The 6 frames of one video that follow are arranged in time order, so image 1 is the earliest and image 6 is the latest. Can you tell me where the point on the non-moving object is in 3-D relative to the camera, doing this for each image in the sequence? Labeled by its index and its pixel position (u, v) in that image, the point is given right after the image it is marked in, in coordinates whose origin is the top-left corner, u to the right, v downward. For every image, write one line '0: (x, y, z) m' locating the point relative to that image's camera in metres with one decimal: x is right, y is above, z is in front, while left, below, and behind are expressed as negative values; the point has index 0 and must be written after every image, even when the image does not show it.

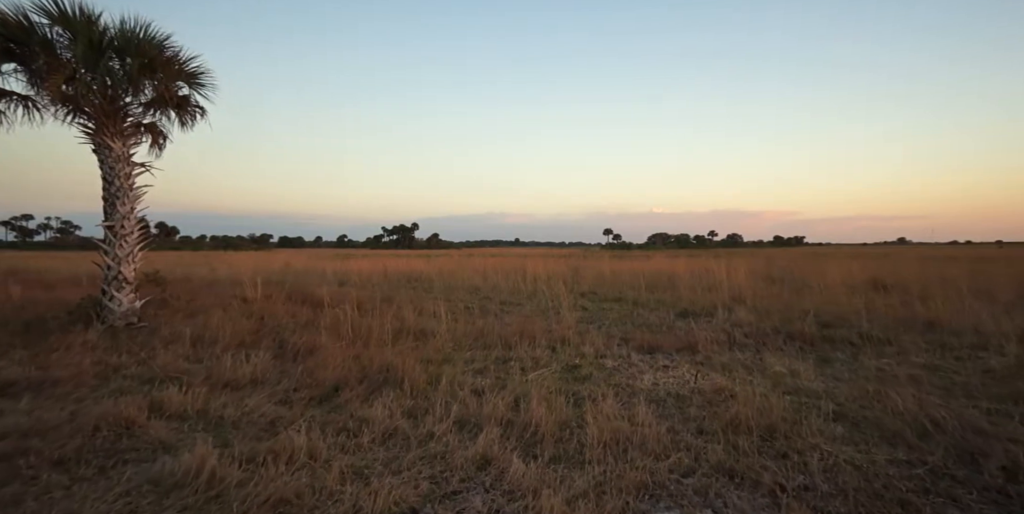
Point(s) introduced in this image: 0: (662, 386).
0: (+1.4, -1.2, +5.2) m
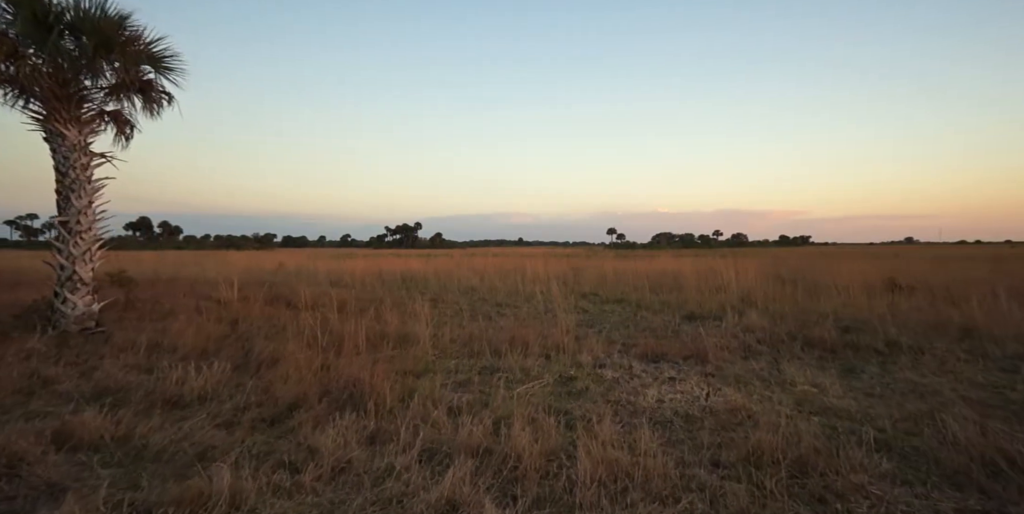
0: (+1.3, -1.2, +4.5) m
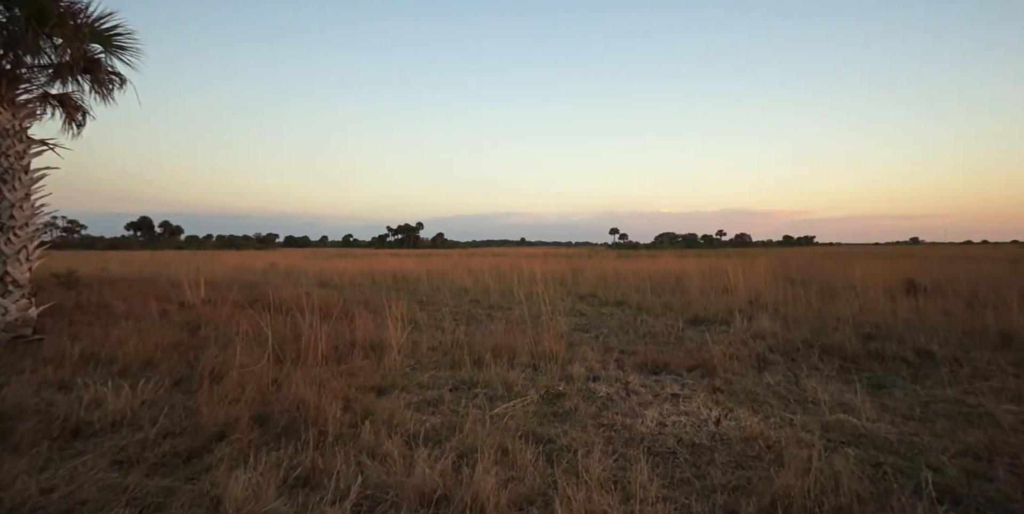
0: (+1.1, -1.2, +3.8) m
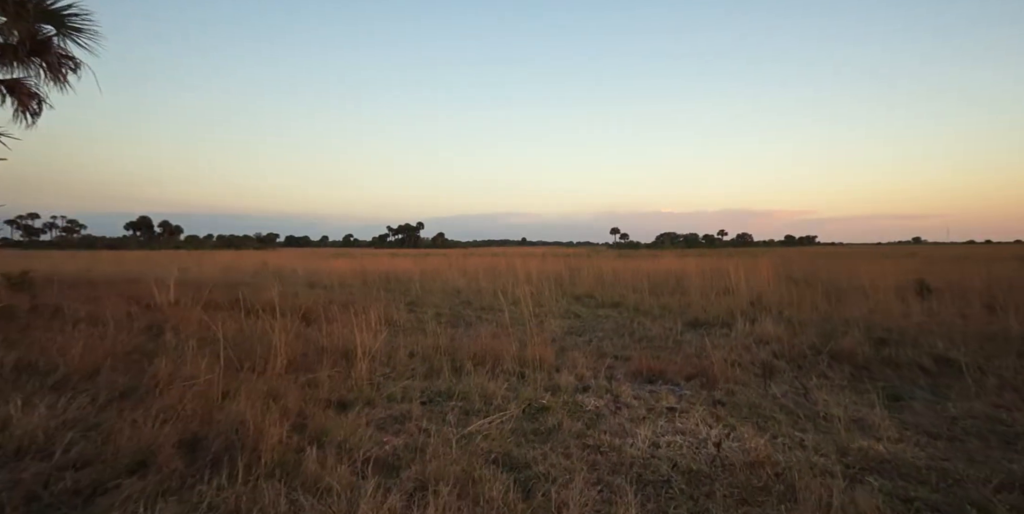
0: (+0.9, -1.2, +3.3) m
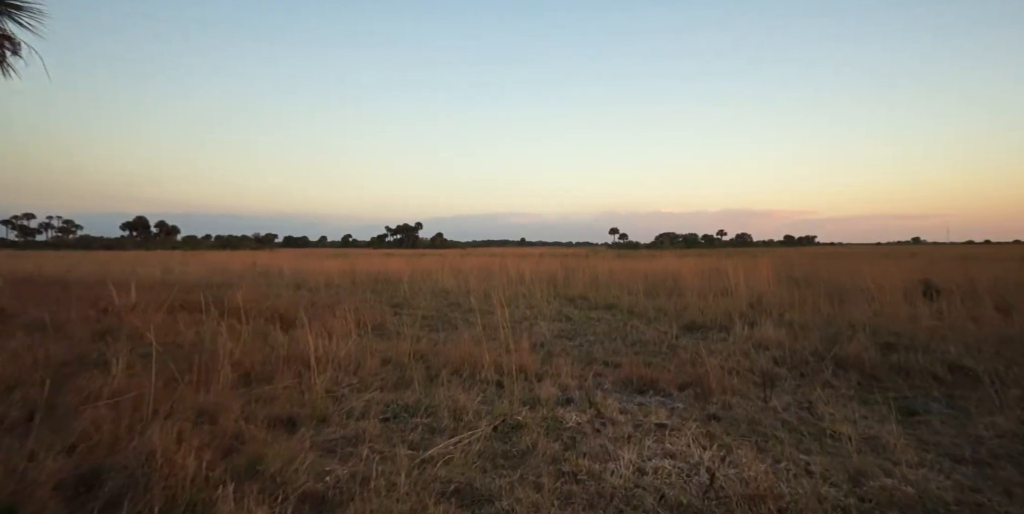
0: (+0.7, -1.2, +2.9) m
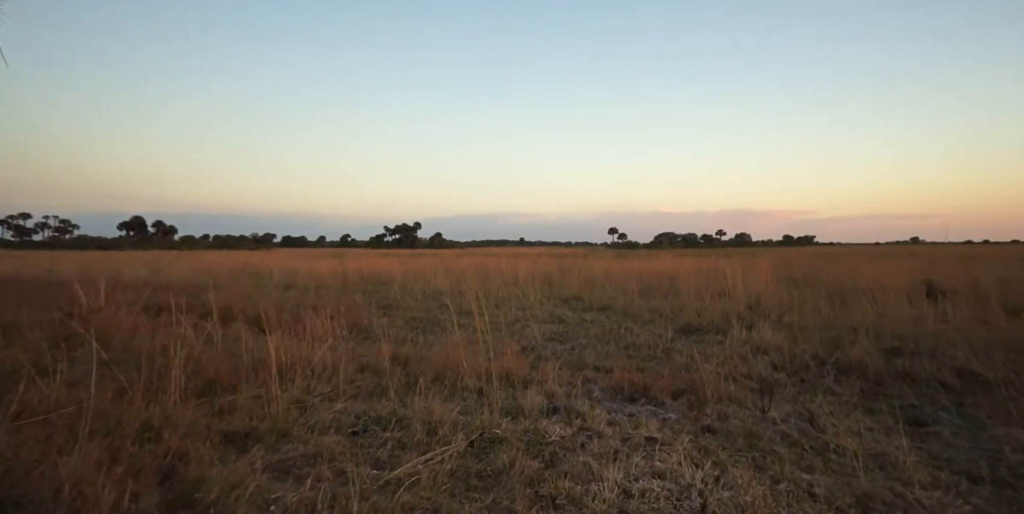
0: (+0.6, -1.2, +2.6) m
